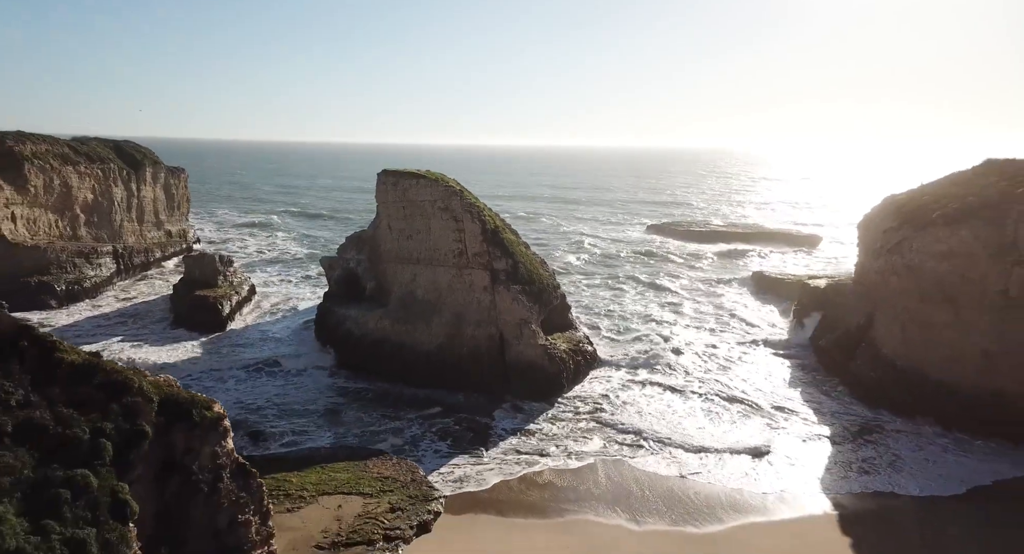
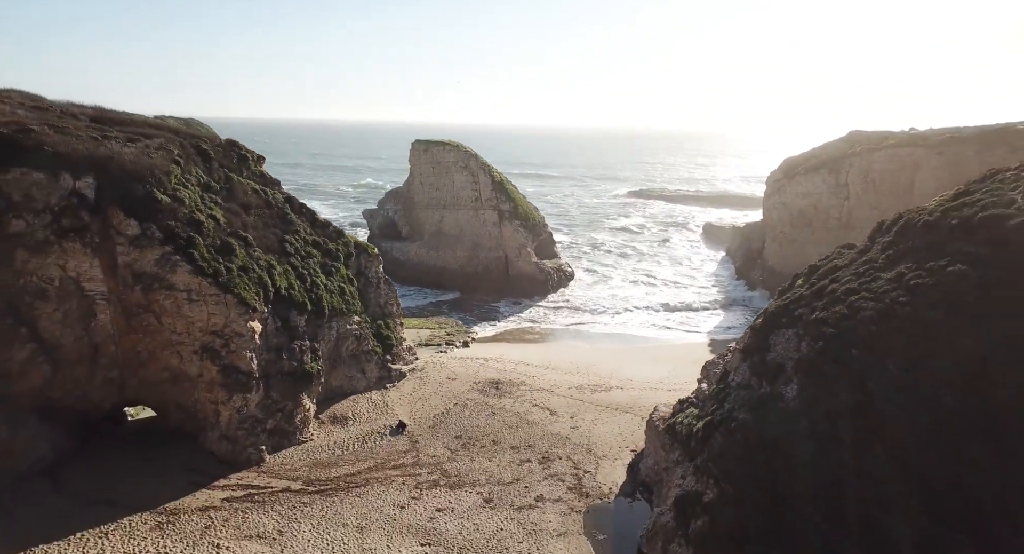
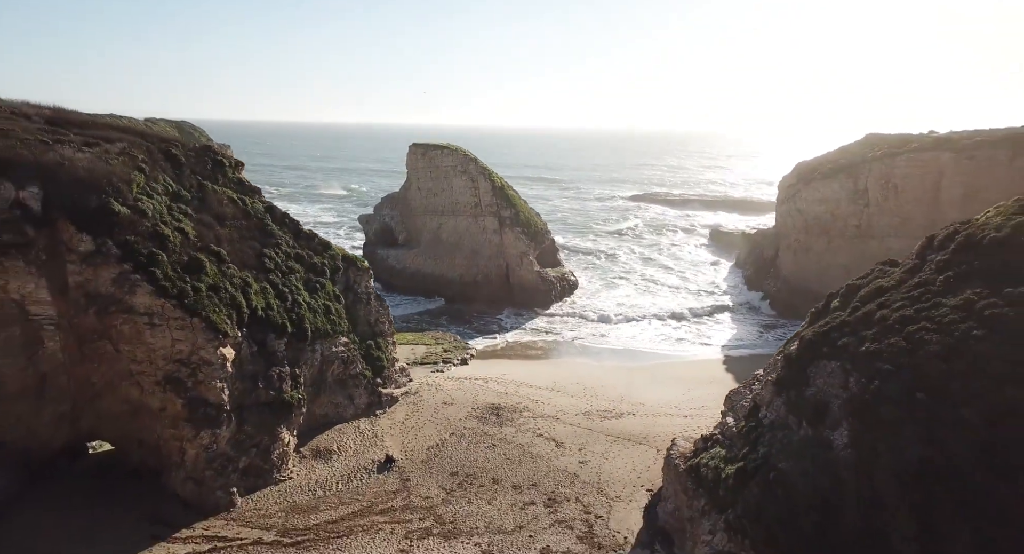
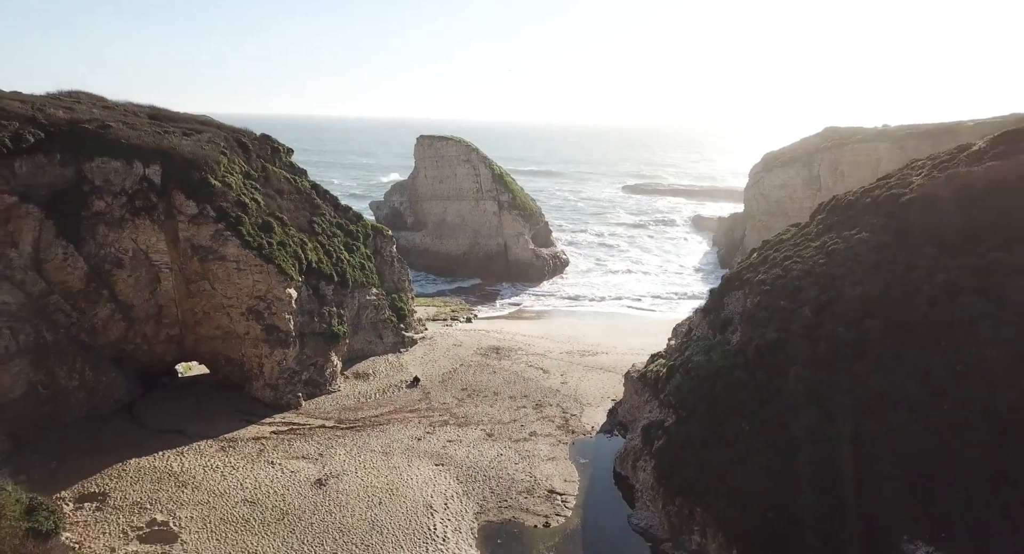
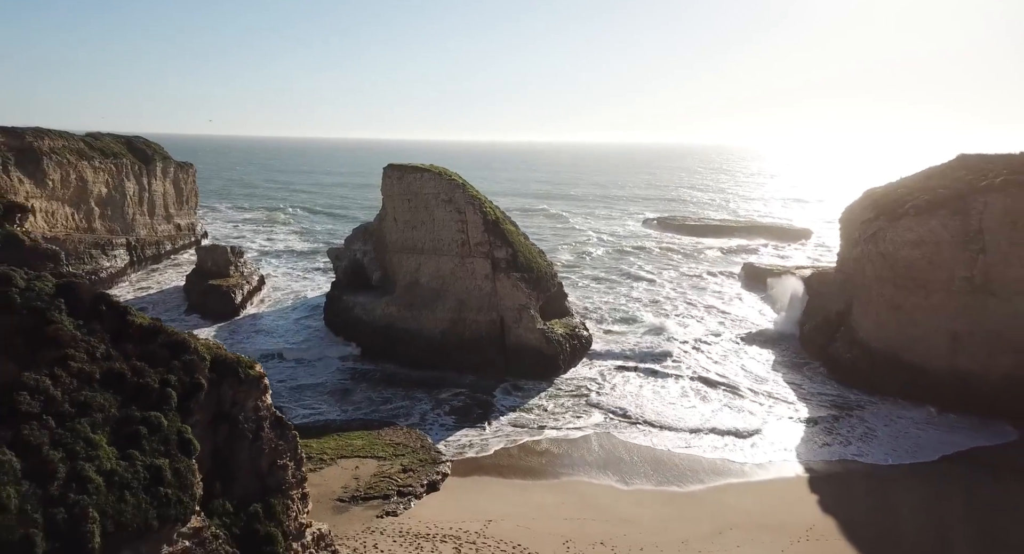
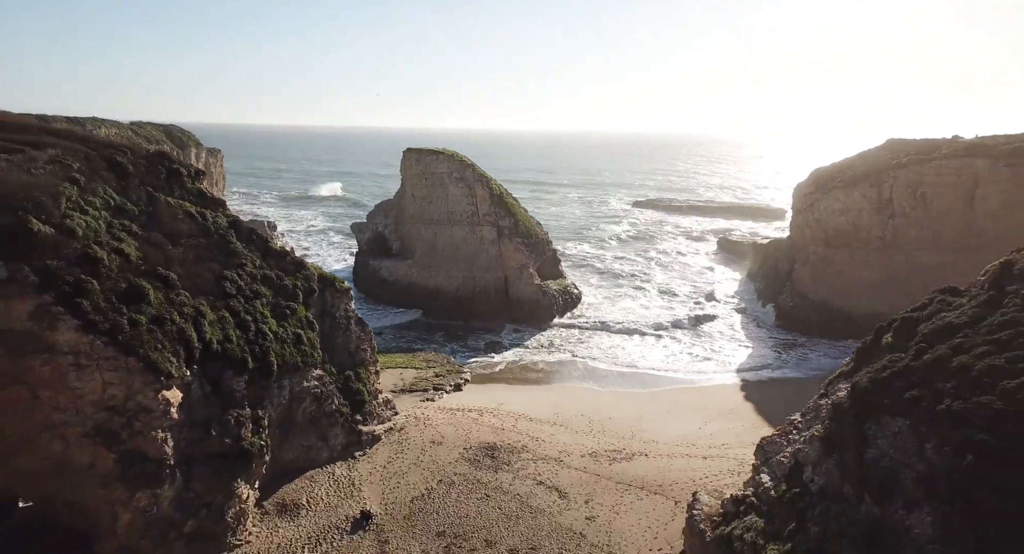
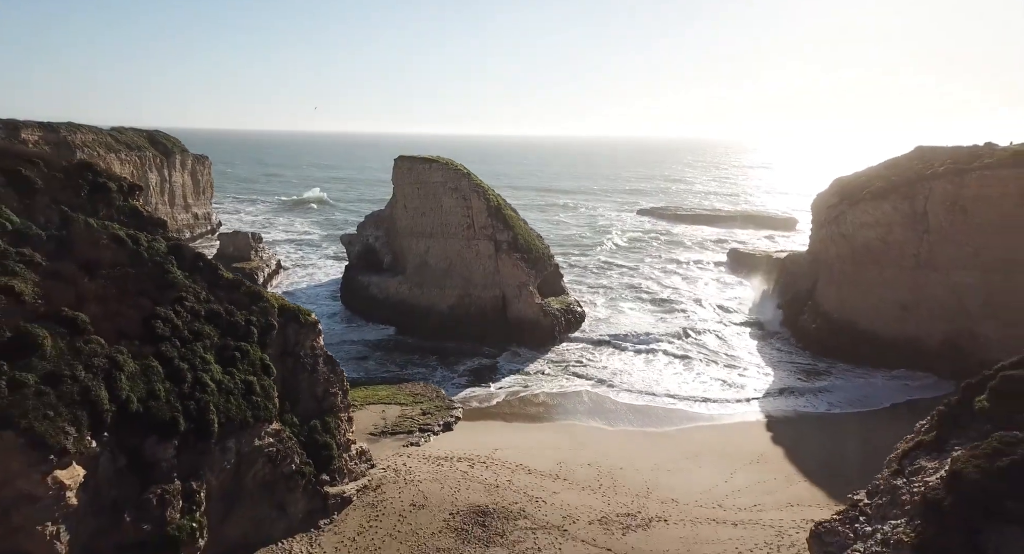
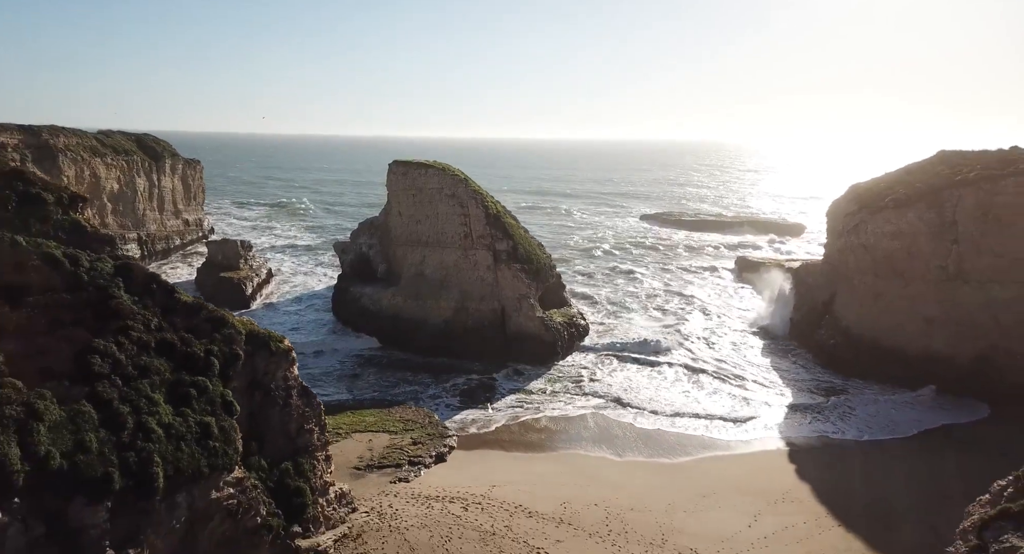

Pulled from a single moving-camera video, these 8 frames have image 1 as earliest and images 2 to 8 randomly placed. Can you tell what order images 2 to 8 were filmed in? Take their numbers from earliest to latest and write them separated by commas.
5, 8, 7, 6, 3, 2, 4
